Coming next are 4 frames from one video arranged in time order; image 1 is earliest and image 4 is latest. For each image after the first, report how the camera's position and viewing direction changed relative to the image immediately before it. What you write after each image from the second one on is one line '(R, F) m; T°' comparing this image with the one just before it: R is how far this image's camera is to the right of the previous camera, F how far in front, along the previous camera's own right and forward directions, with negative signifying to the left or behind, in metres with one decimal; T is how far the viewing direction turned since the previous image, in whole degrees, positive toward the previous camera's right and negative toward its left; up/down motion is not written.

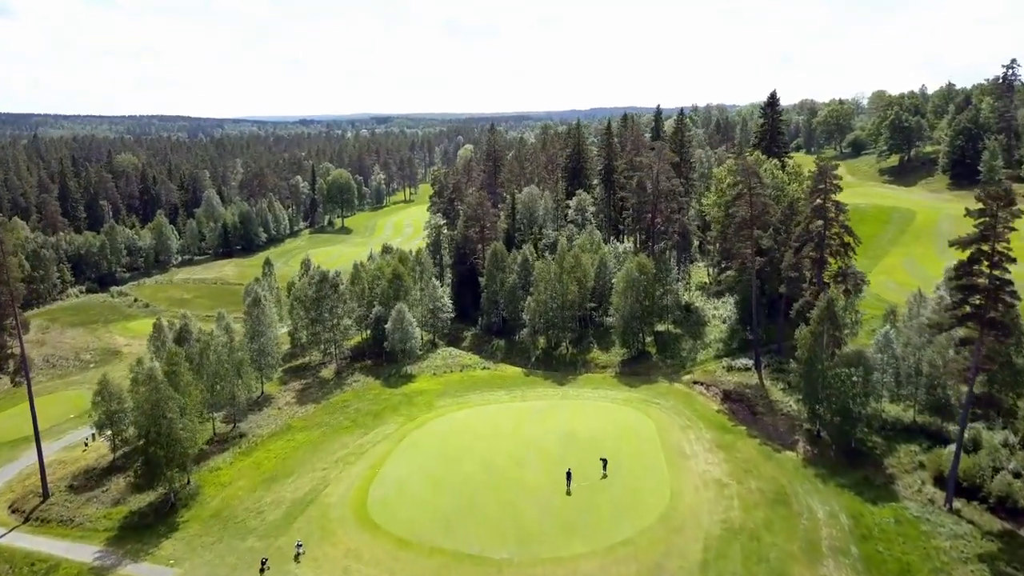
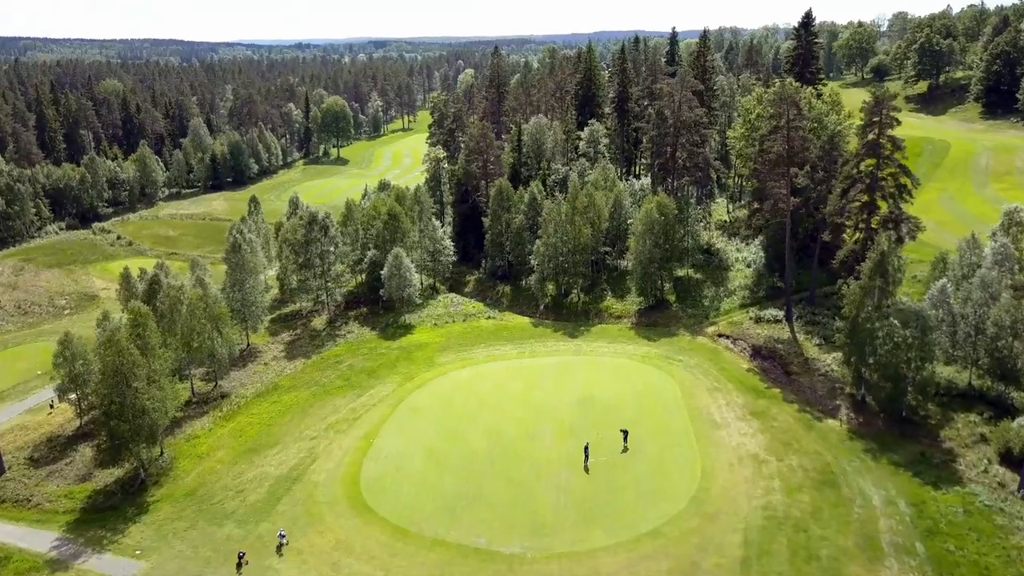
(-0.6, +5.9) m; 0°
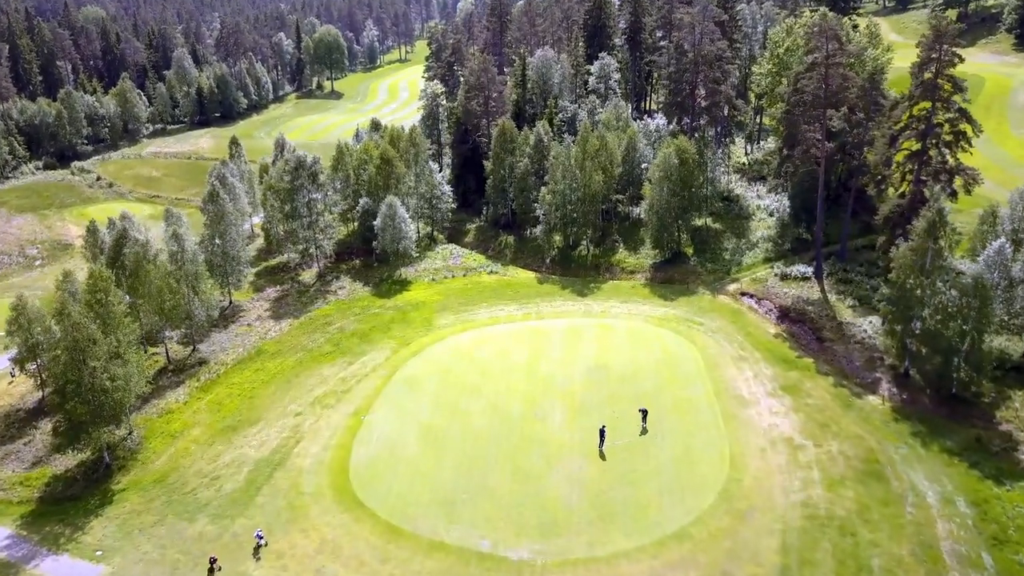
(-0.3, +4.8) m; 0°
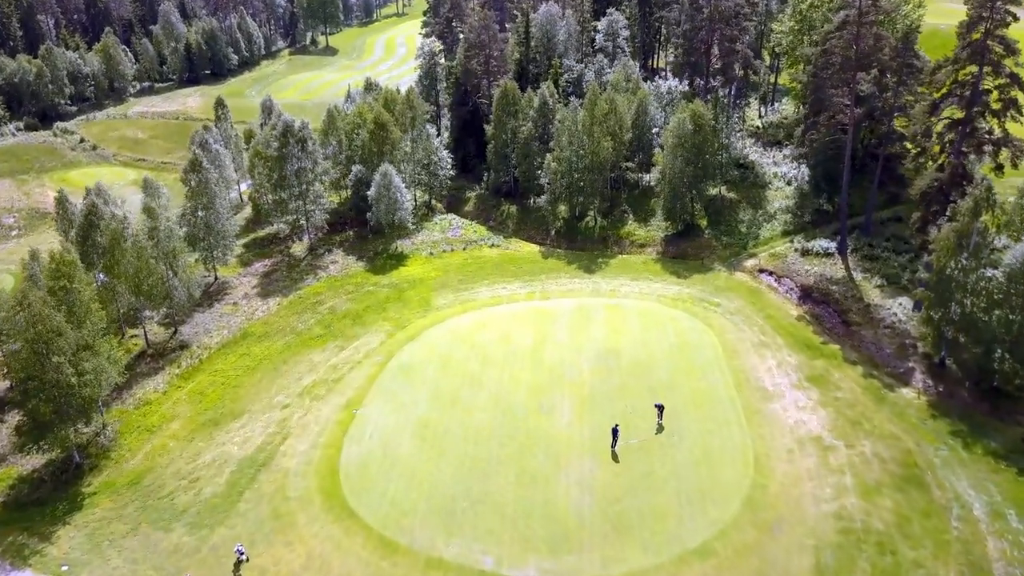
(-0.2, +3.2) m; 0°
